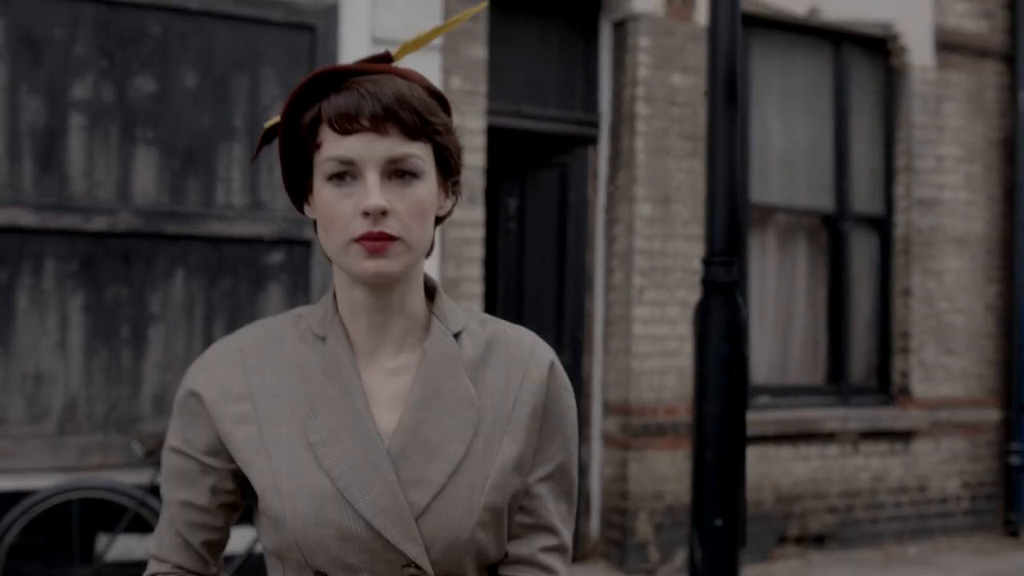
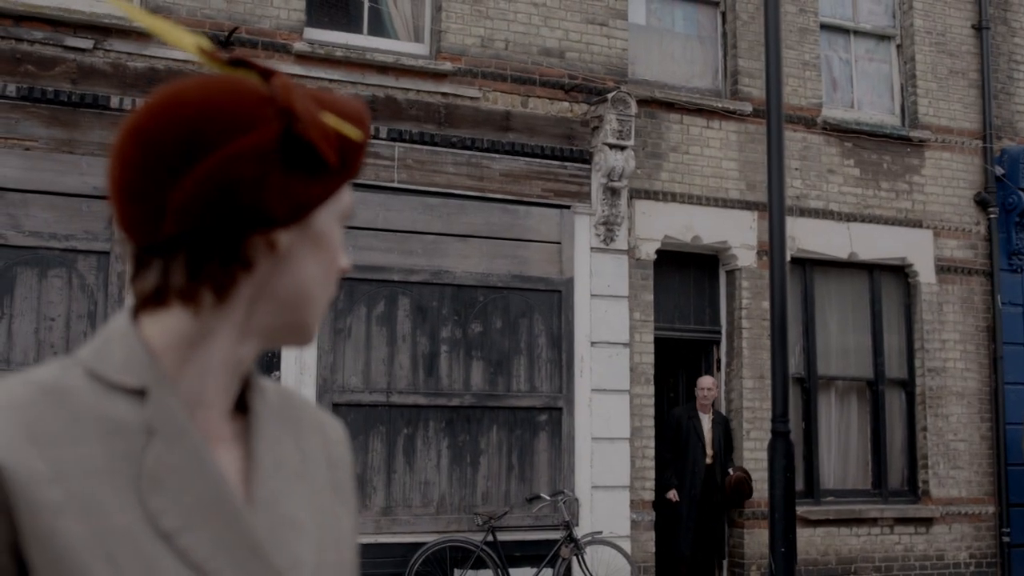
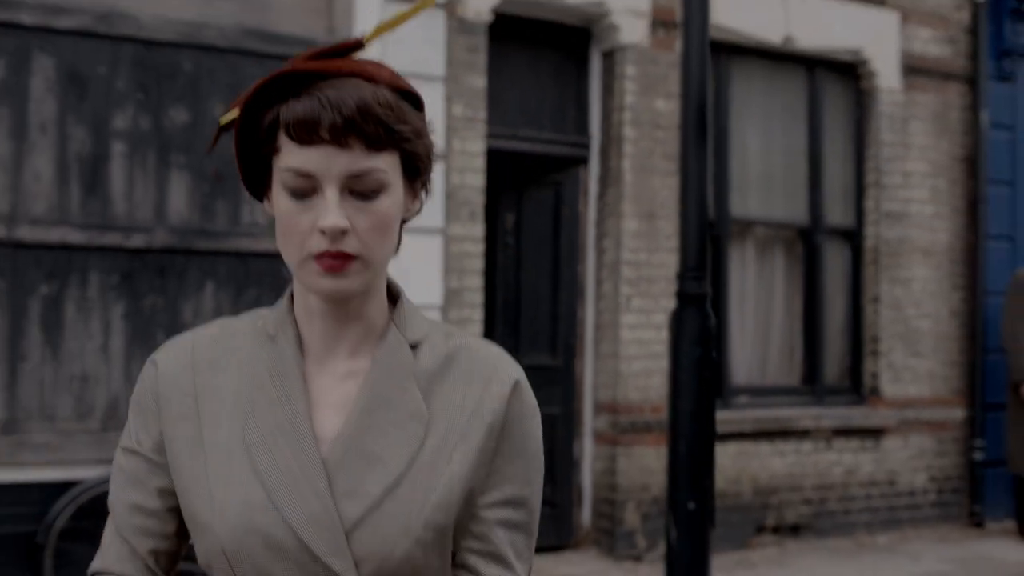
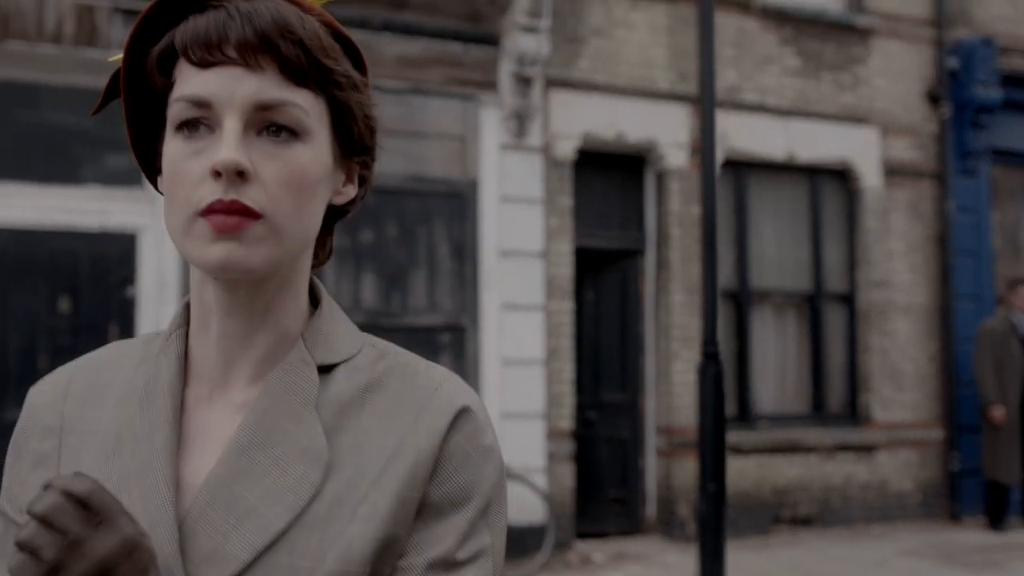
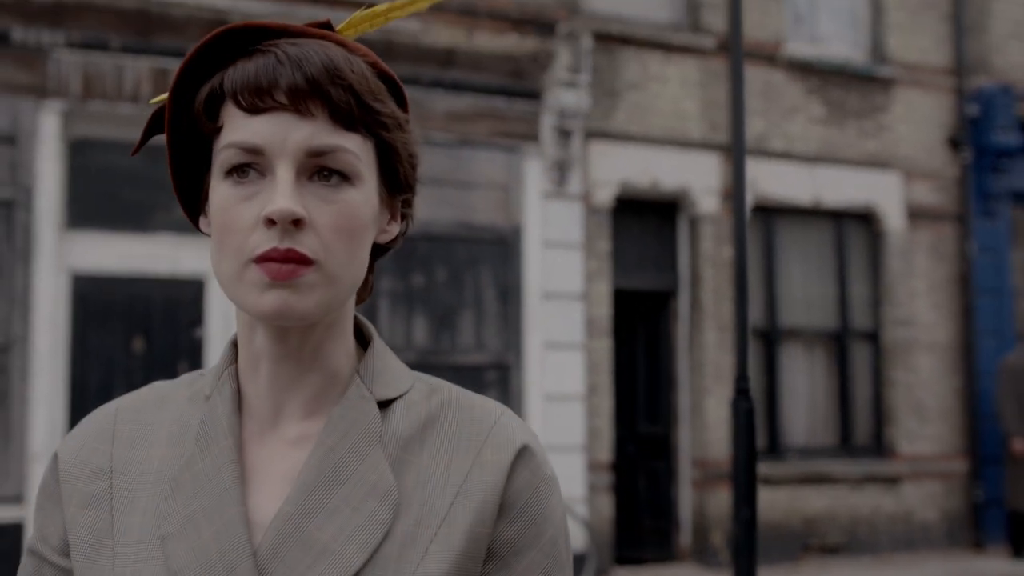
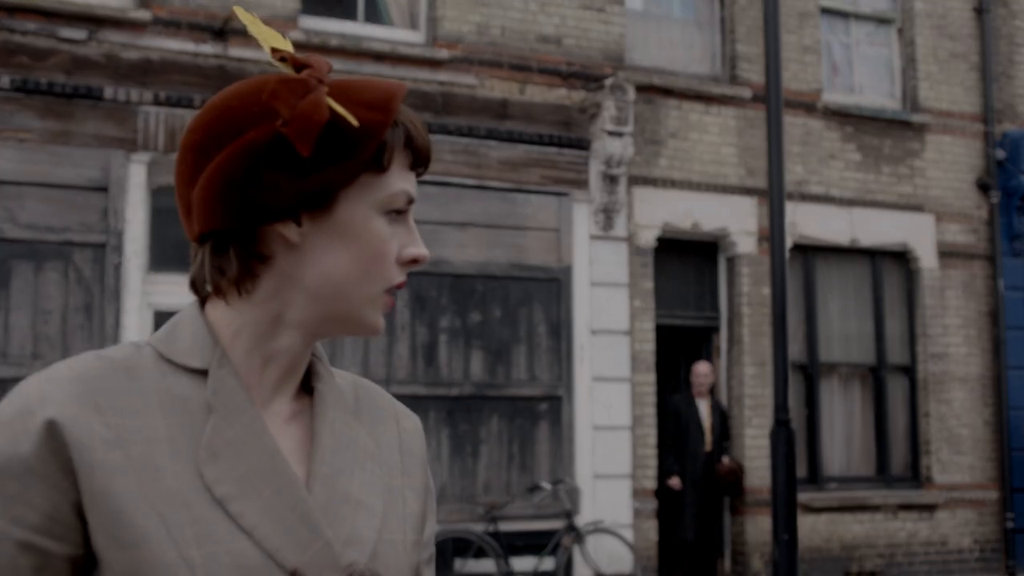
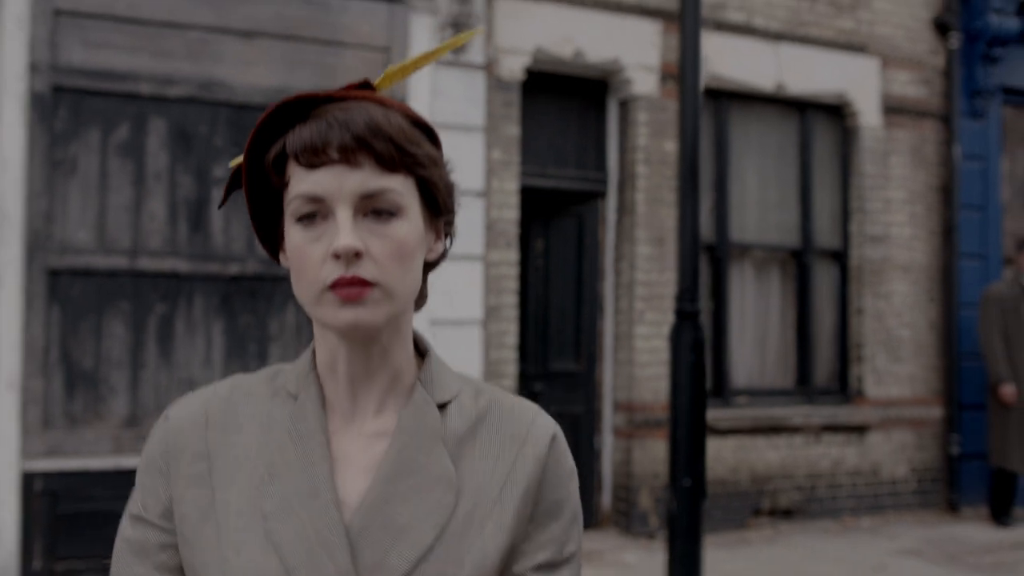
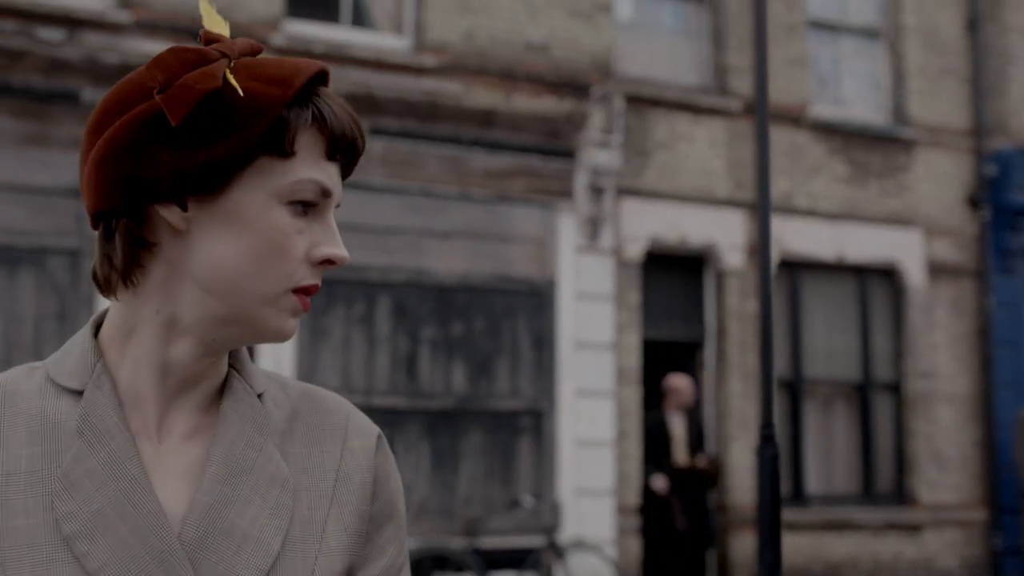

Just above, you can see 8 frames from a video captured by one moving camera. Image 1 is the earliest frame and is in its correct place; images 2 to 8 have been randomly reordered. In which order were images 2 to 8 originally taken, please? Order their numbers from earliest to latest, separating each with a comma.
3, 7, 4, 5, 8, 2, 6
